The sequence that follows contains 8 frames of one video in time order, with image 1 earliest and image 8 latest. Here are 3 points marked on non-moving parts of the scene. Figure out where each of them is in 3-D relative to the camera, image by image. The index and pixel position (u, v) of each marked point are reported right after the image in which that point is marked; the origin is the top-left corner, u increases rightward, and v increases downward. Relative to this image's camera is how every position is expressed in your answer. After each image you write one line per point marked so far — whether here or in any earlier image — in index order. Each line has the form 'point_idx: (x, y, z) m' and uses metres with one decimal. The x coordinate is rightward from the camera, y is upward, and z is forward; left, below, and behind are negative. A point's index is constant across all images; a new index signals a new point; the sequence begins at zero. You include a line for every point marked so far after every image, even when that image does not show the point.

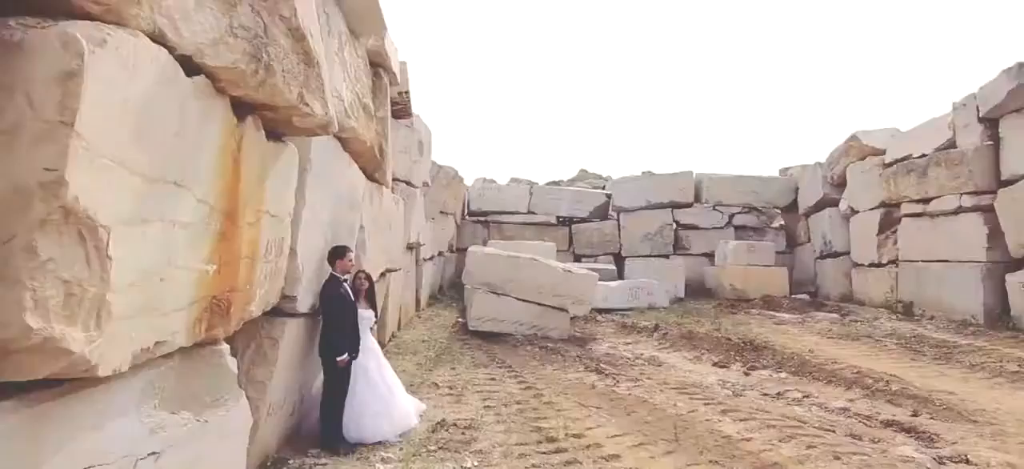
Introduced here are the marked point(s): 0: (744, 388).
0: (+3.0, -2.0, +7.0) m
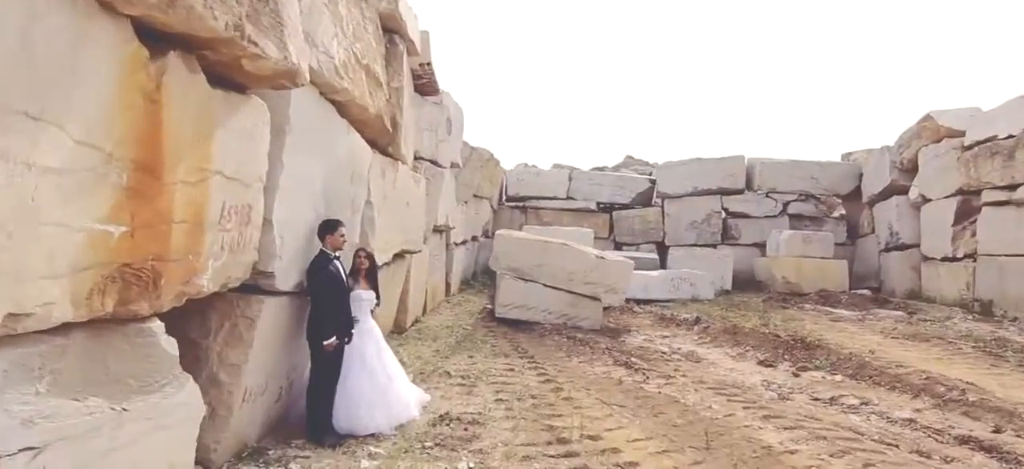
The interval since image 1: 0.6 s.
0: (+3.2, -1.8, +6.2) m
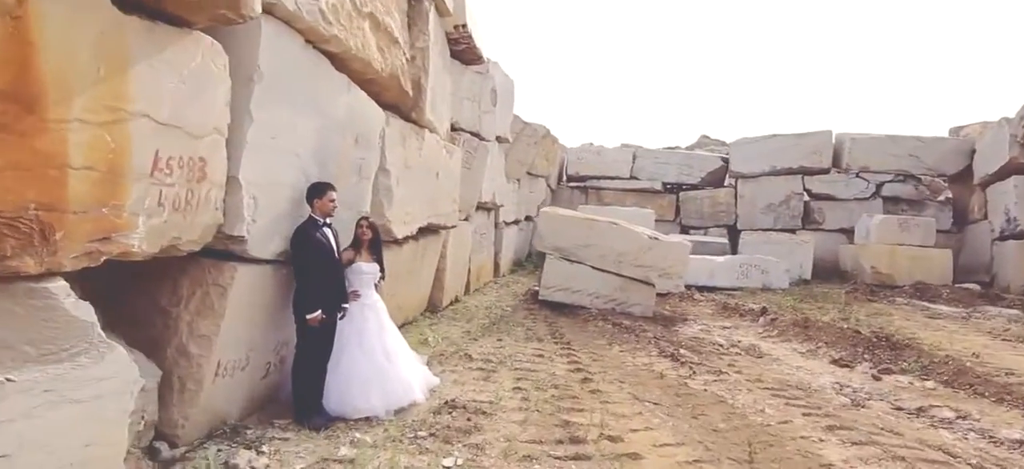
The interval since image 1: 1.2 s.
0: (+3.4, -1.6, +5.3) m
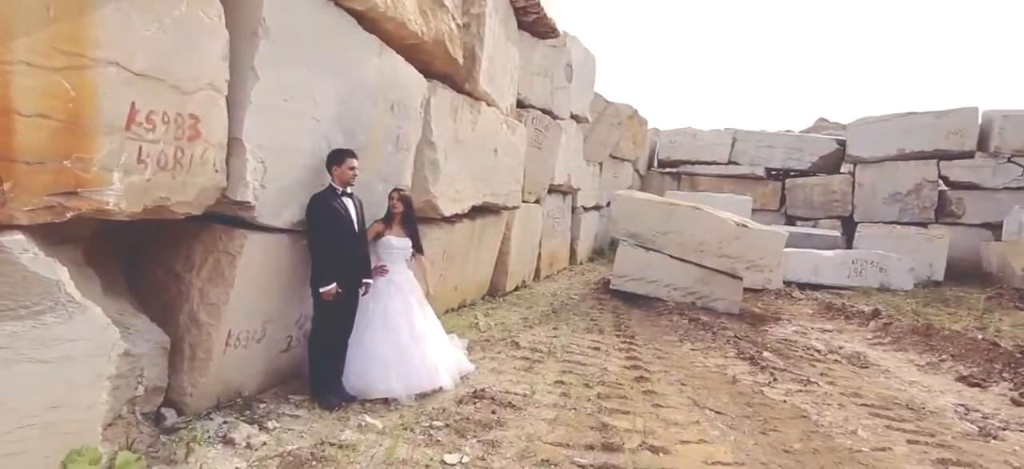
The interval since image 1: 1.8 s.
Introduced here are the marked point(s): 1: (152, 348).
0: (+3.8, -1.5, +4.2) m
1: (-1.8, -0.6, +2.8) m
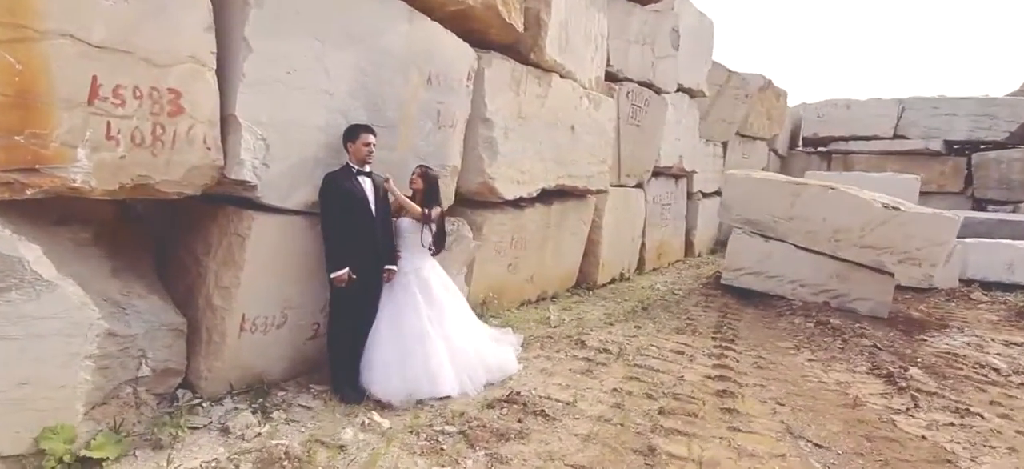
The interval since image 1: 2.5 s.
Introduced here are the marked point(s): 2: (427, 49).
0: (+4.0, -1.4, +2.7) m
1: (-1.8, -0.5, +2.7) m
2: (-0.6, +1.3, +3.8) m
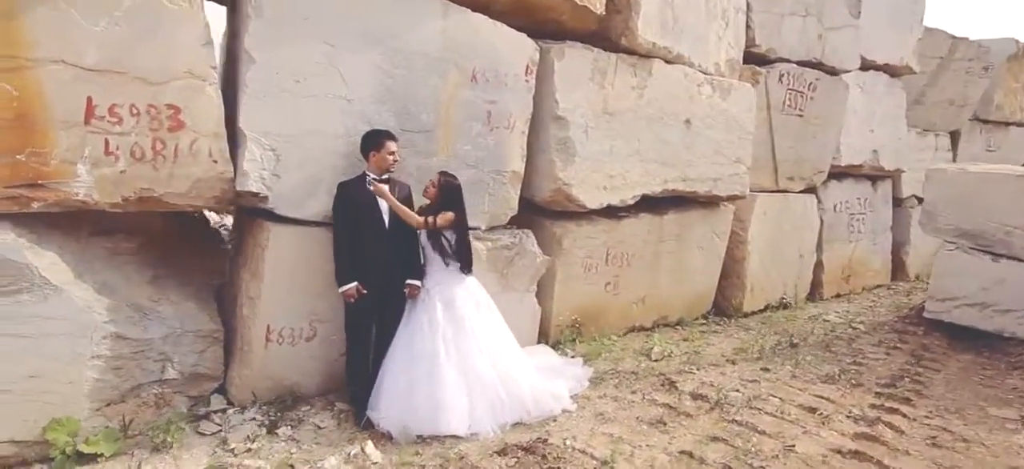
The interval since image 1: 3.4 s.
0: (+3.6, -1.4, +0.7) m
1: (-1.8, -0.5, +2.9) m
2: (-0.3, +1.2, +3.4) m
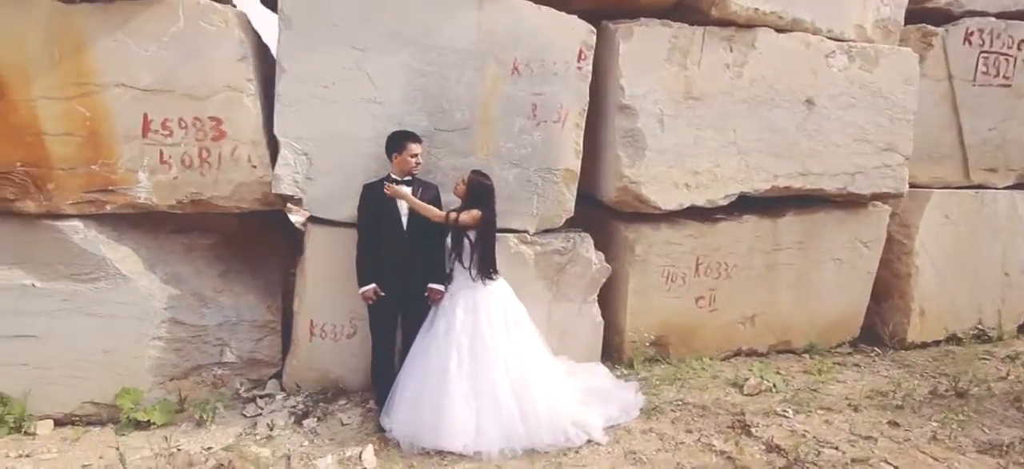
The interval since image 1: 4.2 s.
0: (+2.7, -1.5, -0.6) m
1: (-1.7, -0.5, +3.2) m
2: (0.0, +1.2, +3.2) m
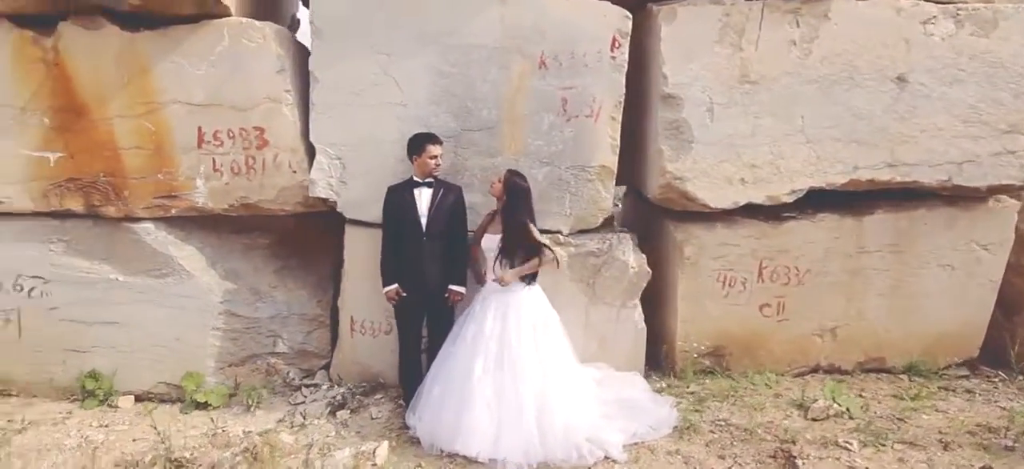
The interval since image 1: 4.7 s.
0: (+1.9, -1.6, -1.2) m
1: (-1.5, -0.5, +3.4) m
2: (+0.1, +1.2, +3.1) m
